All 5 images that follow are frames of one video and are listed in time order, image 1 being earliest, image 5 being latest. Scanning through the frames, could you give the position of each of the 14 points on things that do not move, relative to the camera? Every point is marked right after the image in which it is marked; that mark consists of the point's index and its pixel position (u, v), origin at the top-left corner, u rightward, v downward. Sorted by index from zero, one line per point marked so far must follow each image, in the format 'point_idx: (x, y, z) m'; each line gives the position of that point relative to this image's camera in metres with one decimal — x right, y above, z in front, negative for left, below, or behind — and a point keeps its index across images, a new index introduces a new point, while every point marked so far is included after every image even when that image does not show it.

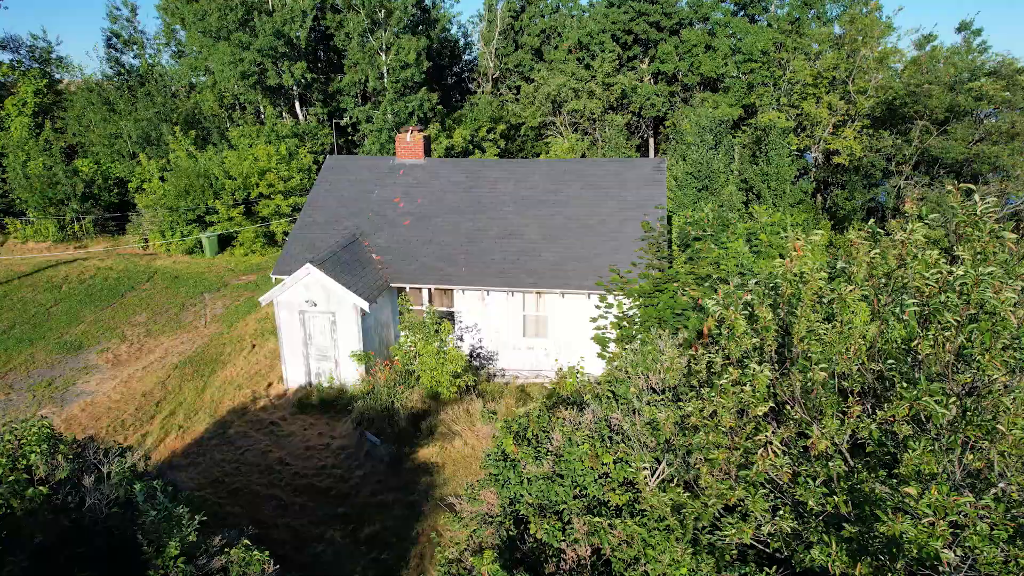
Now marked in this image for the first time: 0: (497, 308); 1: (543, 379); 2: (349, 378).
0: (-0.3, -0.4, +13.1) m
1: (+0.6, -1.8, +13.3) m
2: (-3.0, -1.7, +12.3) m
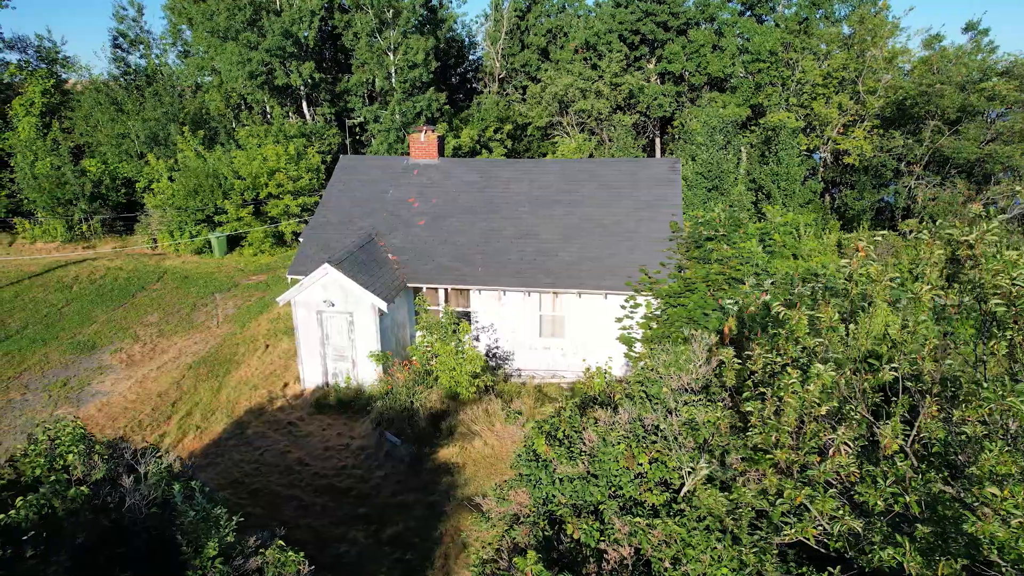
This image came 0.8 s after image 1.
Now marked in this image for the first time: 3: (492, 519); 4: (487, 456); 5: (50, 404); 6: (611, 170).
0: (0.0, -0.4, +13.1) m
1: (+1.0, -1.8, +13.3) m
2: (-2.7, -1.7, +12.3) m
3: (-0.2, -2.4, +6.8) m
4: (-0.4, -2.7, +10.7) m
5: (-9.2, -2.3, +13.3) m
6: (+2.2, +2.6, +14.7) m
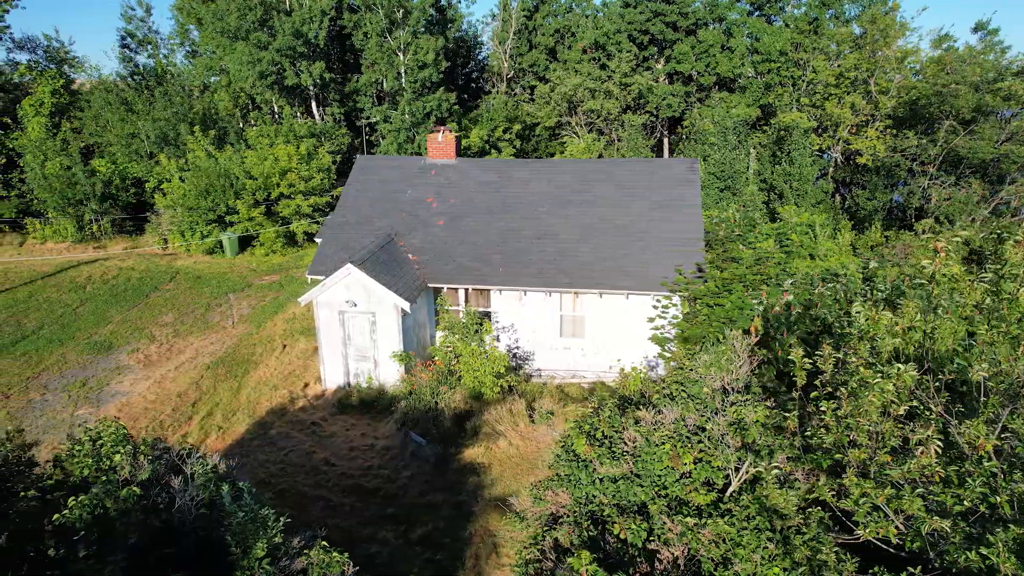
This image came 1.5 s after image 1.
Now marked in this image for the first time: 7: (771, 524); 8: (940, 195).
0: (+0.4, -0.4, +13.1) m
1: (+1.4, -1.8, +13.3) m
2: (-2.3, -1.7, +12.3) m
3: (+0.2, -2.4, +6.8) m
4: (0.0, -2.7, +10.7) m
5: (-8.8, -2.3, +13.3) m
6: (+2.6, +2.6, +14.7) m
7: (+2.1, -1.9, +5.5) m
8: (+11.6, +2.5, +18.0) m
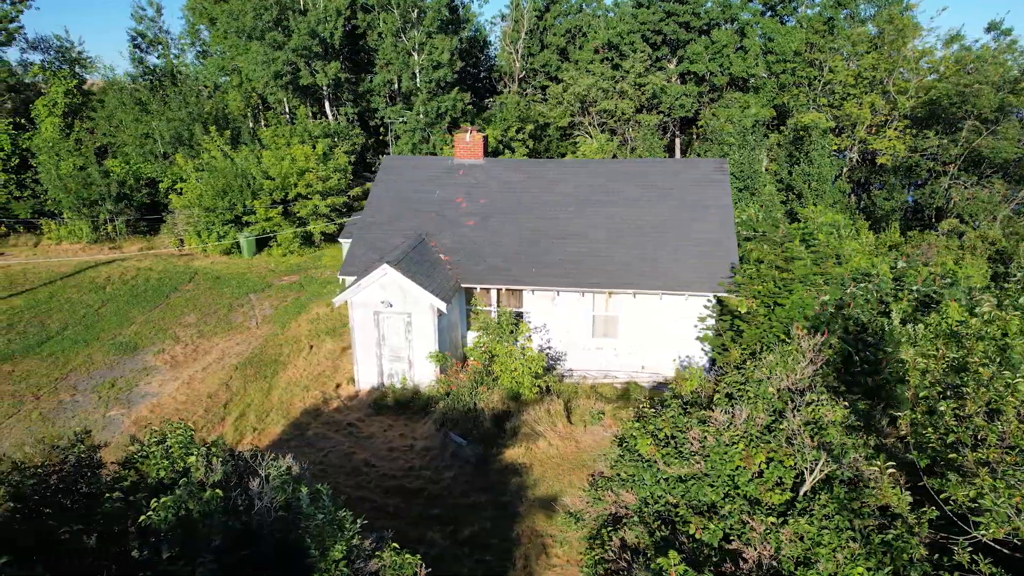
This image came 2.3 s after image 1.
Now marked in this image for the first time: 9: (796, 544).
0: (+1.1, -0.4, +13.1) m
1: (+2.0, -1.8, +13.3) m
2: (-1.6, -1.7, +12.3) m
3: (+0.9, -2.4, +6.8) m
4: (+0.7, -2.7, +10.6) m
5: (-8.2, -2.3, +13.2) m
6: (+3.2, +2.6, +14.7) m
7: (+2.8, -1.9, +5.5) m
8: (+12.2, +2.6, +18.0) m
9: (+2.4, -2.1, +5.5) m
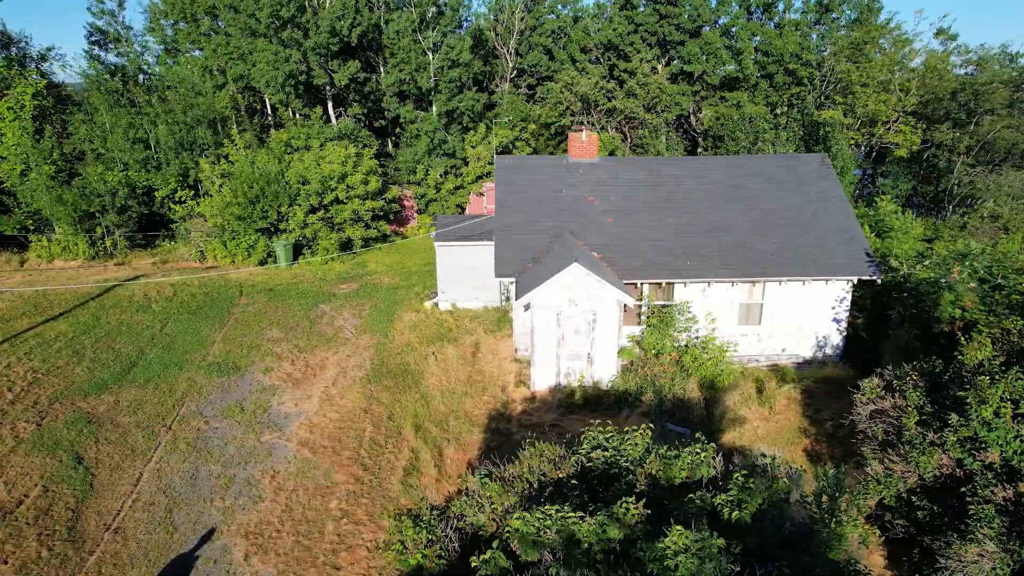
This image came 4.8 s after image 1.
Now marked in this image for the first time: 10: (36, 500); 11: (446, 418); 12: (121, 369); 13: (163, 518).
0: (+4.2, -0.2, +13.6) m
1: (+5.1, -1.6, +14.0) m
2: (+1.7, -1.6, +12.4) m
3: (+5.1, -2.2, +7.4) m
4: (+4.3, -2.5, +11.2) m
5: (-4.9, -2.6, +12.3) m
6: (+5.9, +2.9, +15.6) m
7: (+7.2, -1.6, +6.4) m
8: (+14.2, +3.3, +20.3) m
9: (+6.8, -1.8, +6.4) m
10: (-7.2, -3.2, +10.1) m
11: (-1.2, -2.4, +12.3) m
12: (-8.5, -1.7, +14.4) m
13: (-5.2, -3.4, +9.9) m
